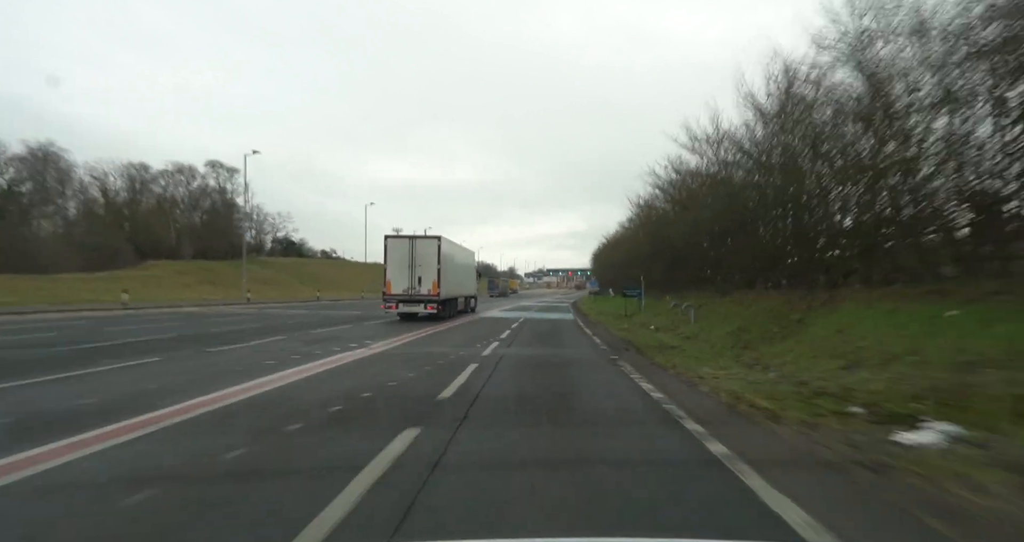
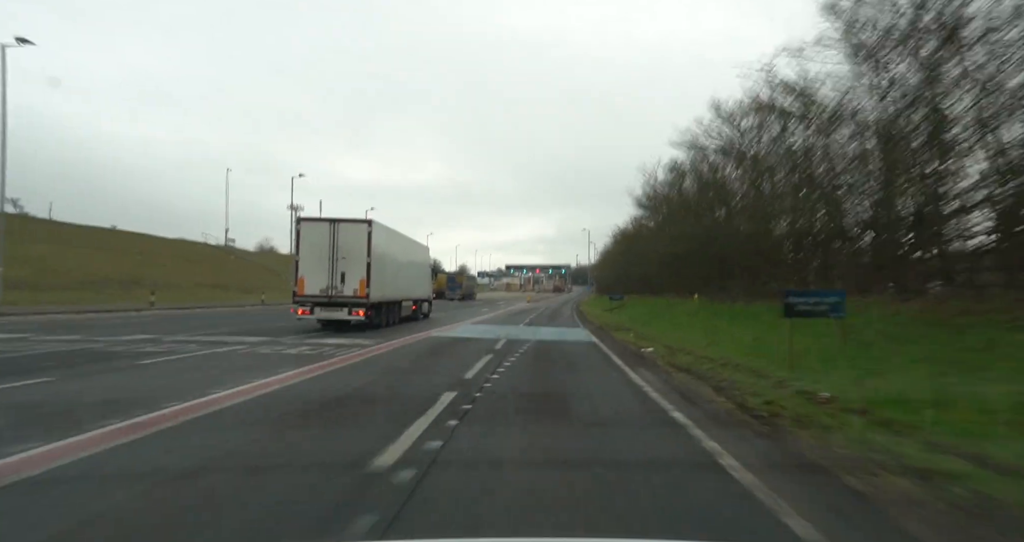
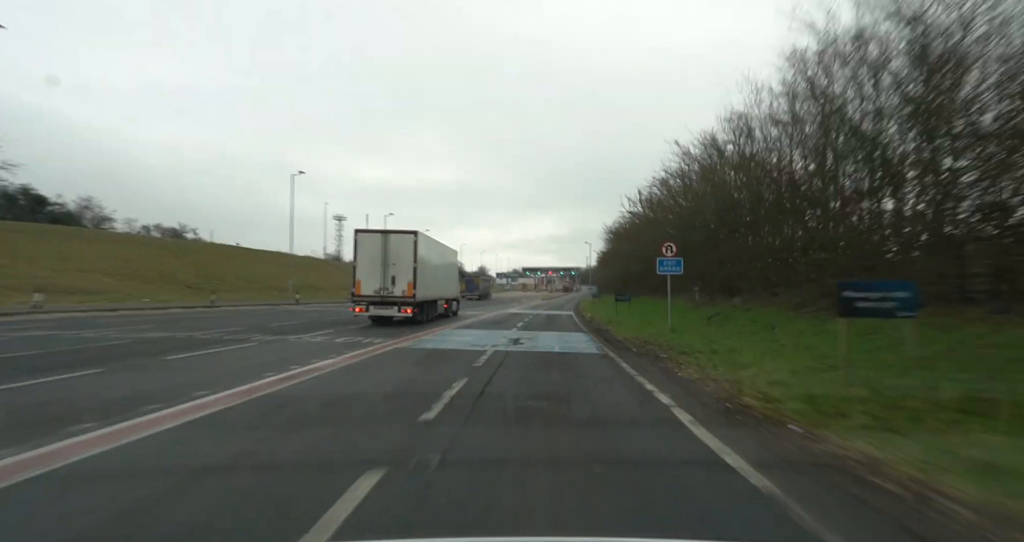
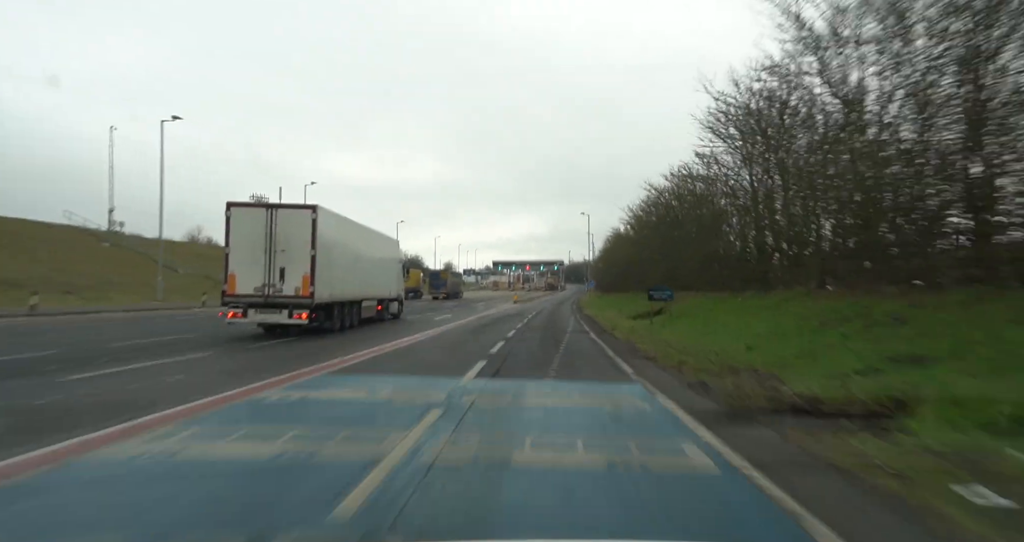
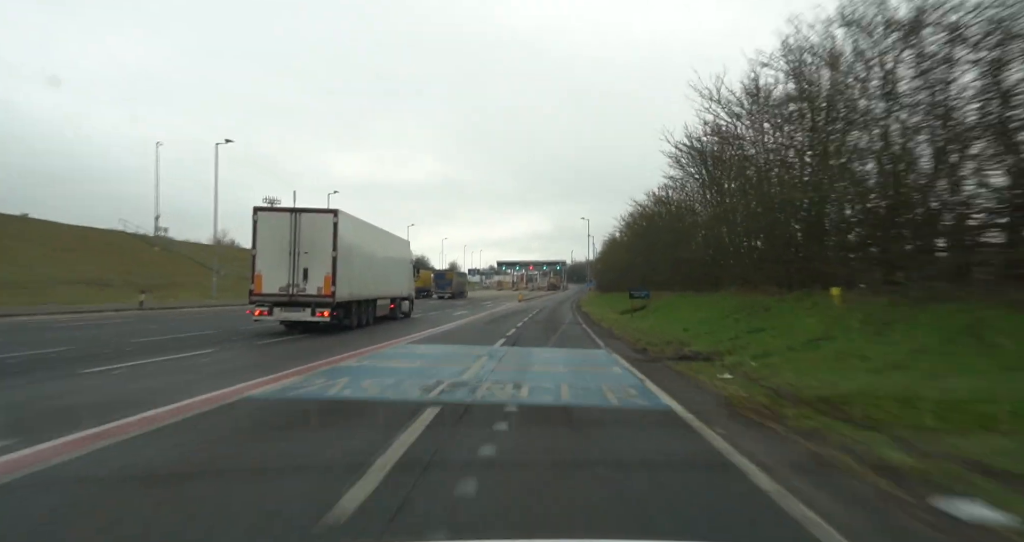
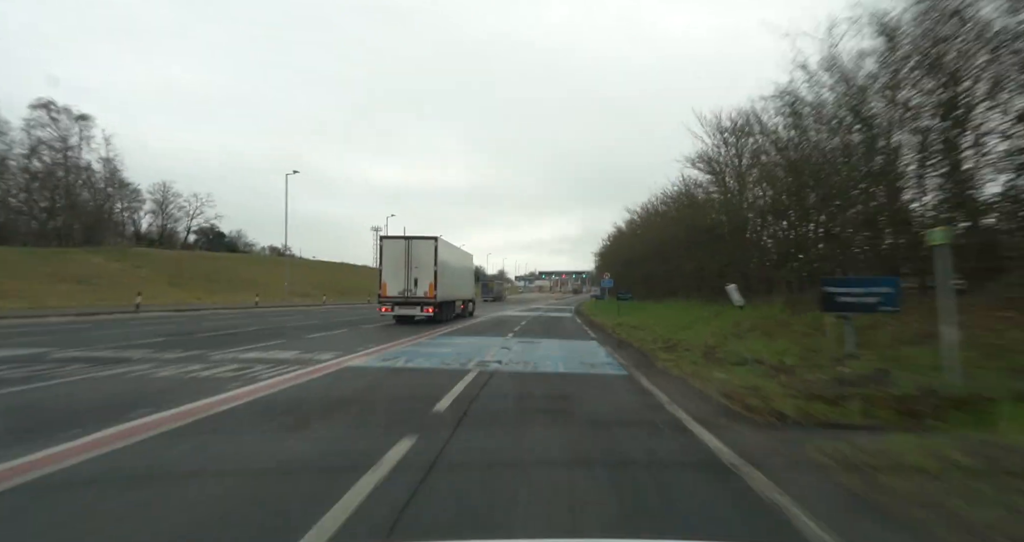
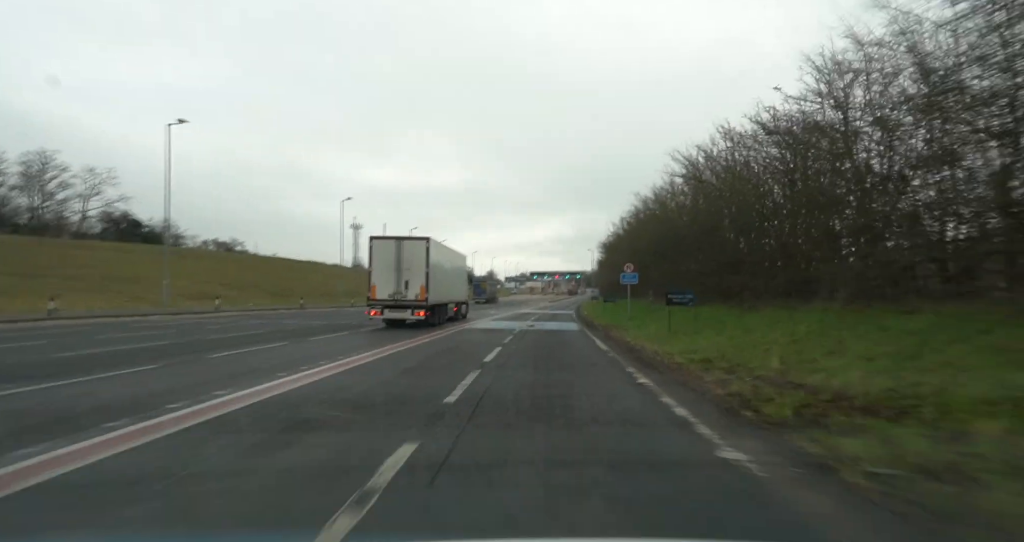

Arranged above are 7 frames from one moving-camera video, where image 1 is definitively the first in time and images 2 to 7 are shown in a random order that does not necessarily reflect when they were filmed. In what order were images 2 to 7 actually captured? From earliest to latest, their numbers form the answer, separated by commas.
6, 7, 3, 2, 5, 4
